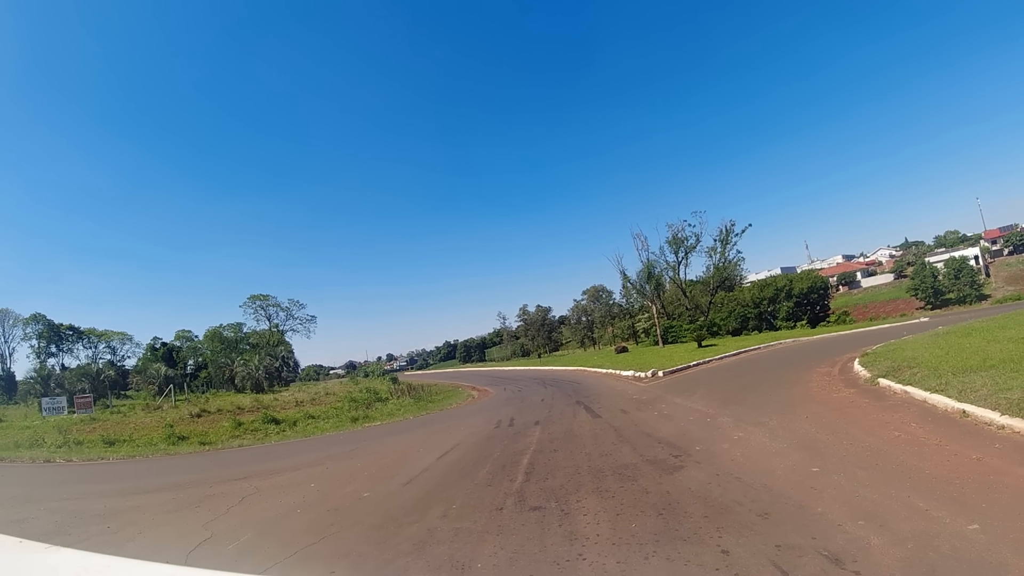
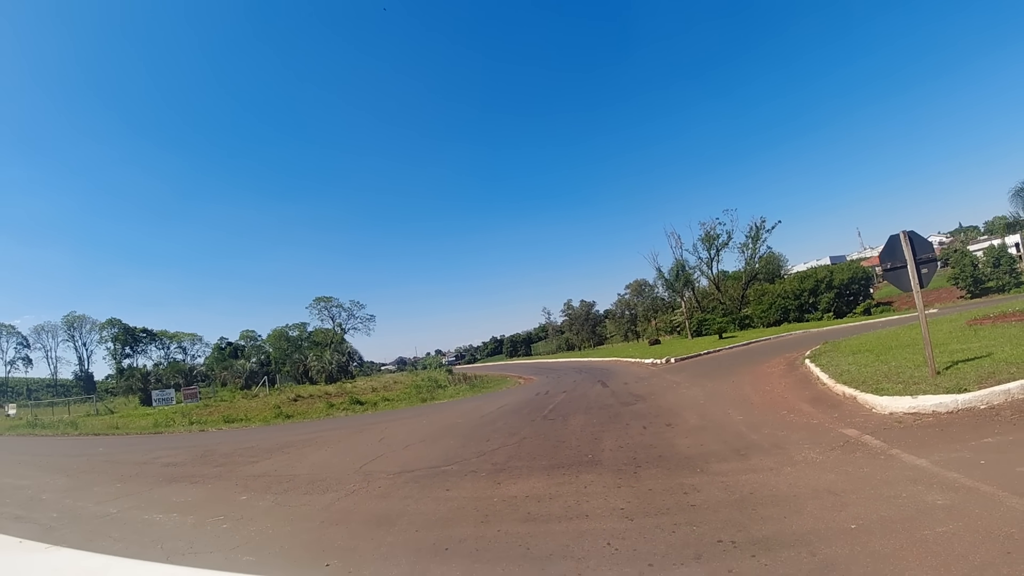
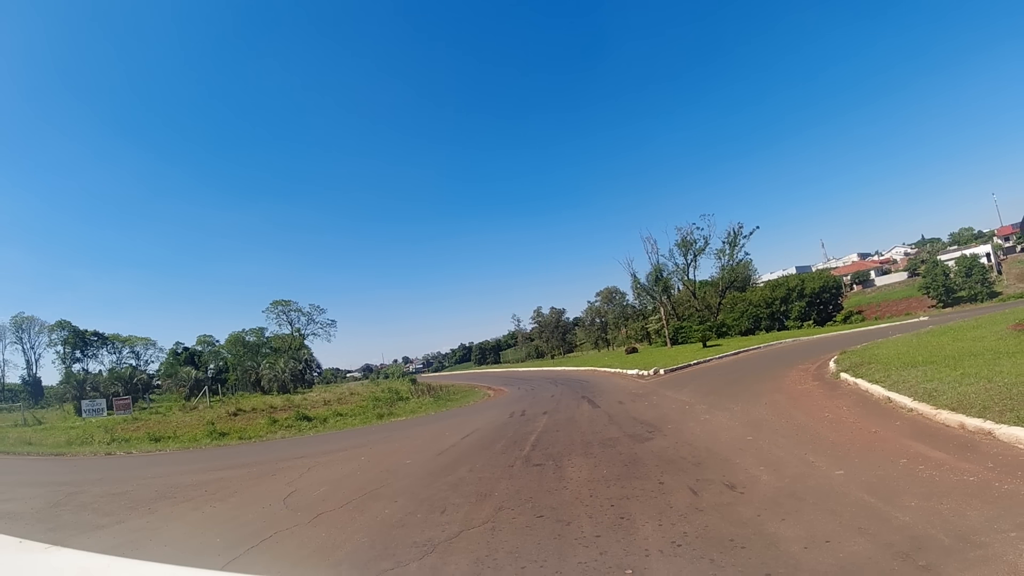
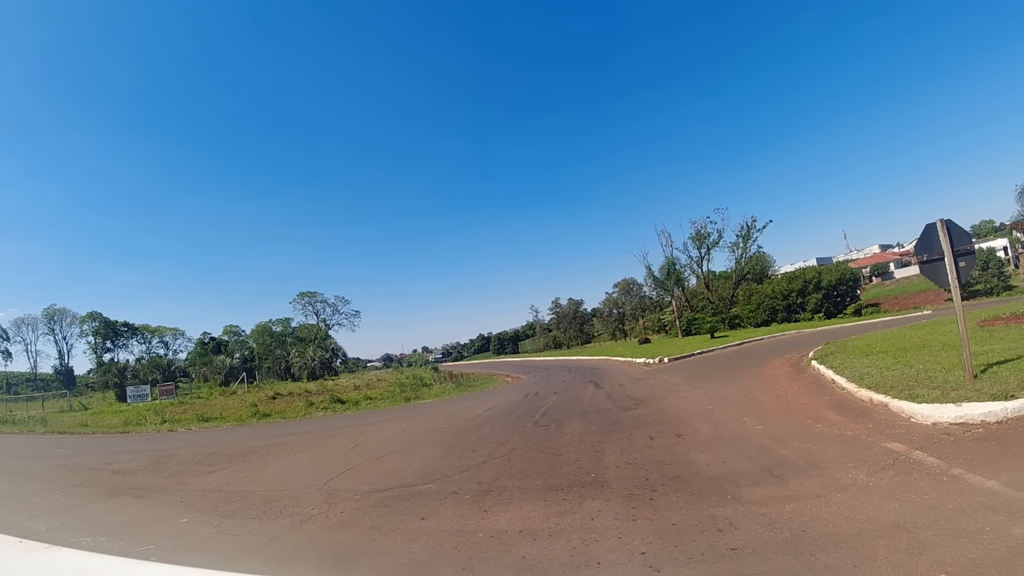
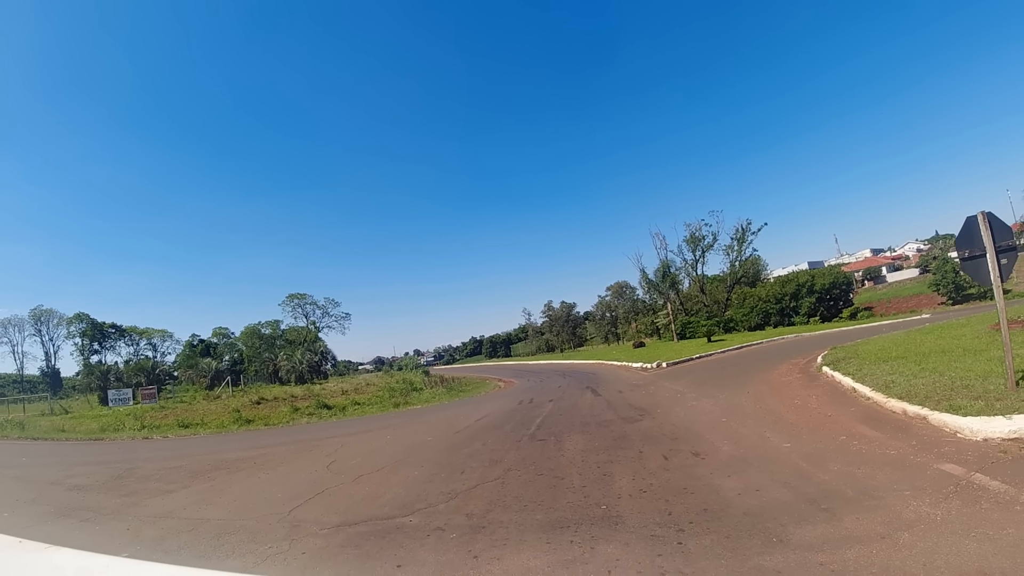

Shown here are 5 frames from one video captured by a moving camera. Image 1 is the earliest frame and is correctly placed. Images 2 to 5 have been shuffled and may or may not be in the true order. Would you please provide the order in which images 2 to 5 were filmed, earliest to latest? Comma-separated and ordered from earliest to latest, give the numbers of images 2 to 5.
3, 5, 4, 2
